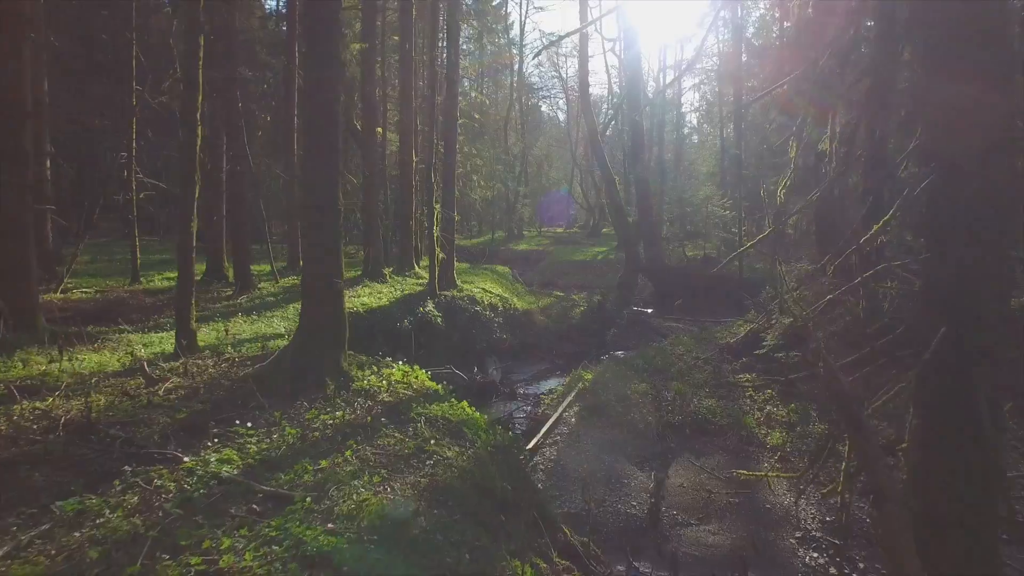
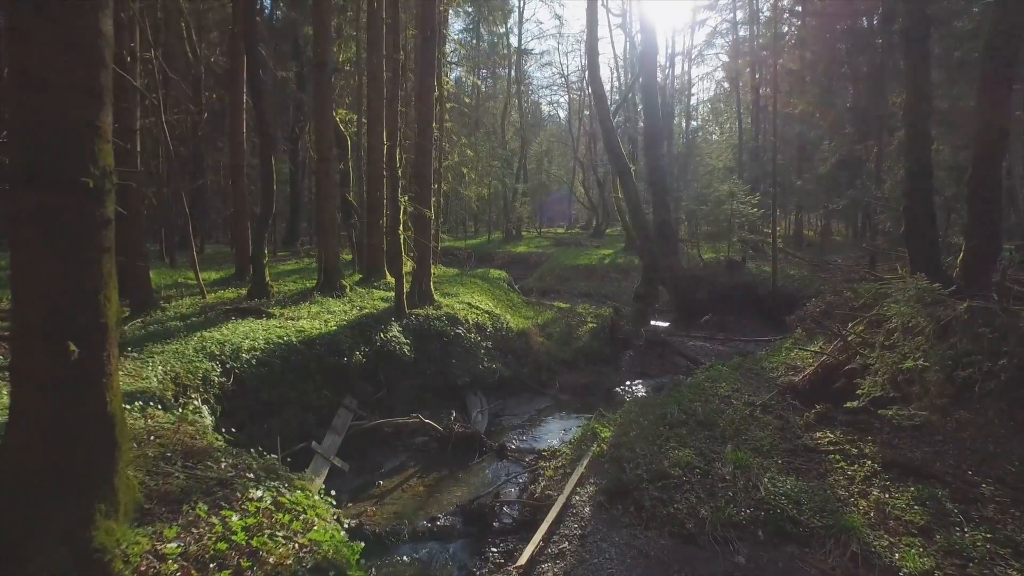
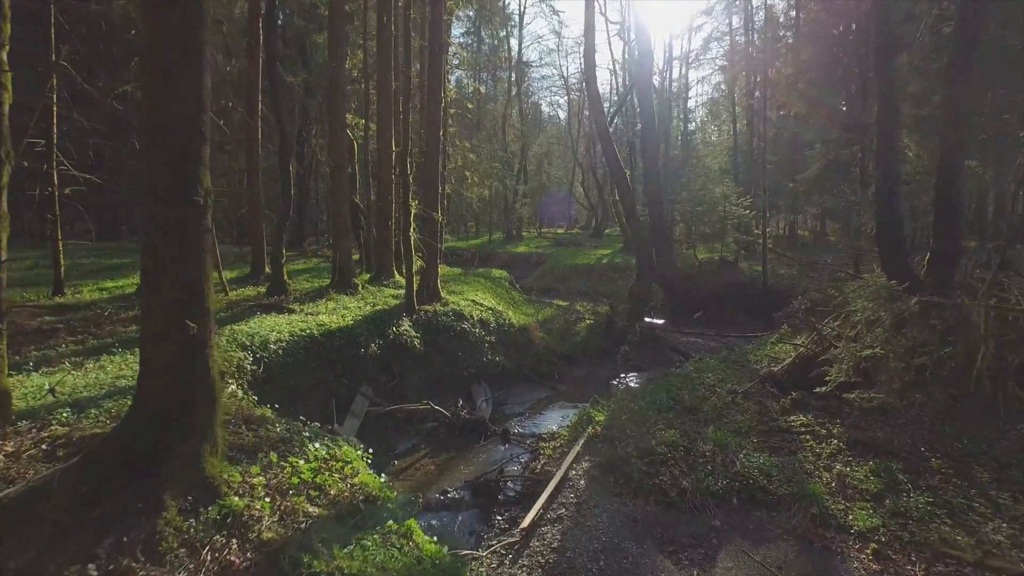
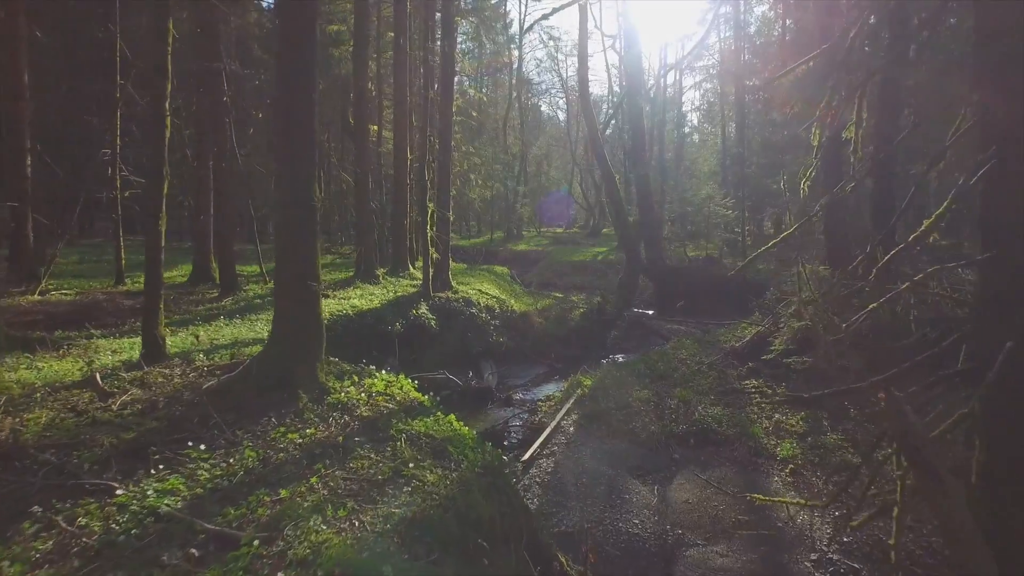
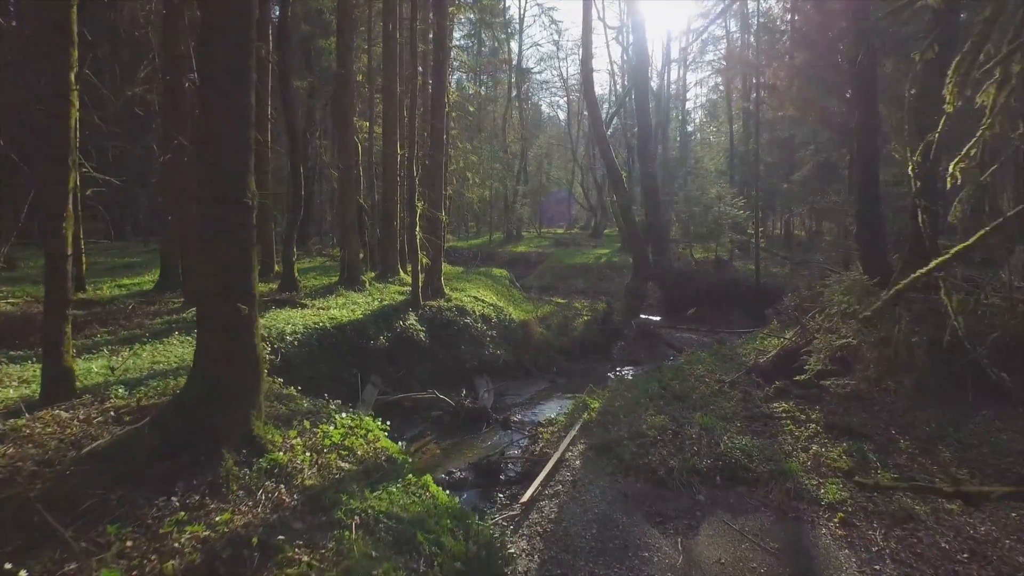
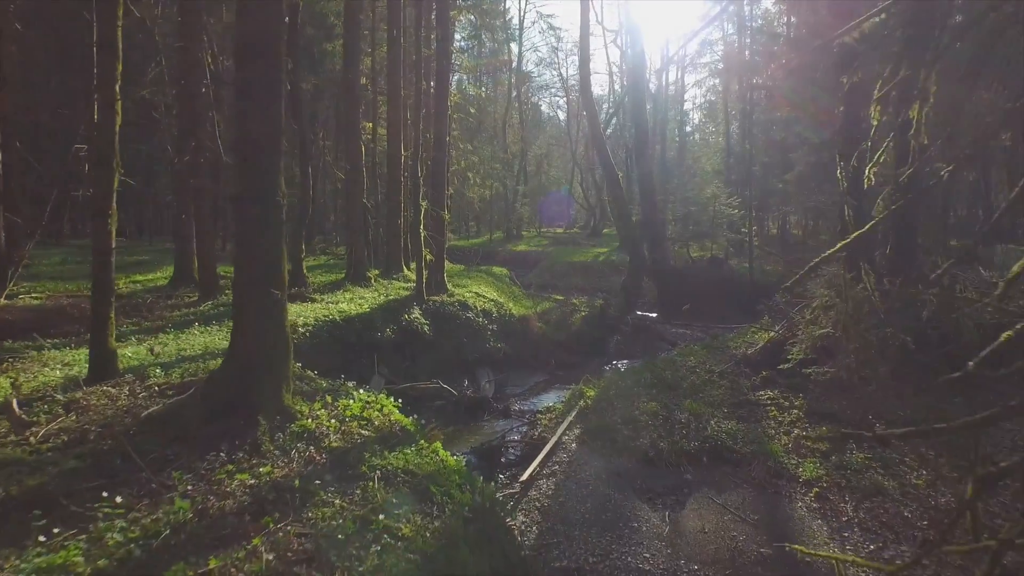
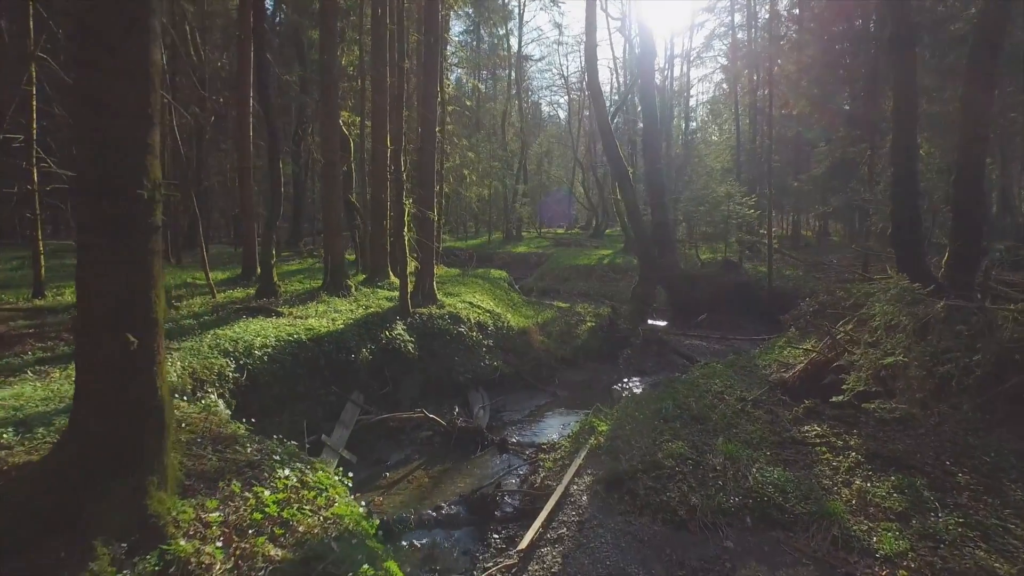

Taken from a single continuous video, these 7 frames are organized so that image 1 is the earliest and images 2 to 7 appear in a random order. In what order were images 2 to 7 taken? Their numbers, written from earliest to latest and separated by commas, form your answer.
4, 6, 5, 3, 7, 2
